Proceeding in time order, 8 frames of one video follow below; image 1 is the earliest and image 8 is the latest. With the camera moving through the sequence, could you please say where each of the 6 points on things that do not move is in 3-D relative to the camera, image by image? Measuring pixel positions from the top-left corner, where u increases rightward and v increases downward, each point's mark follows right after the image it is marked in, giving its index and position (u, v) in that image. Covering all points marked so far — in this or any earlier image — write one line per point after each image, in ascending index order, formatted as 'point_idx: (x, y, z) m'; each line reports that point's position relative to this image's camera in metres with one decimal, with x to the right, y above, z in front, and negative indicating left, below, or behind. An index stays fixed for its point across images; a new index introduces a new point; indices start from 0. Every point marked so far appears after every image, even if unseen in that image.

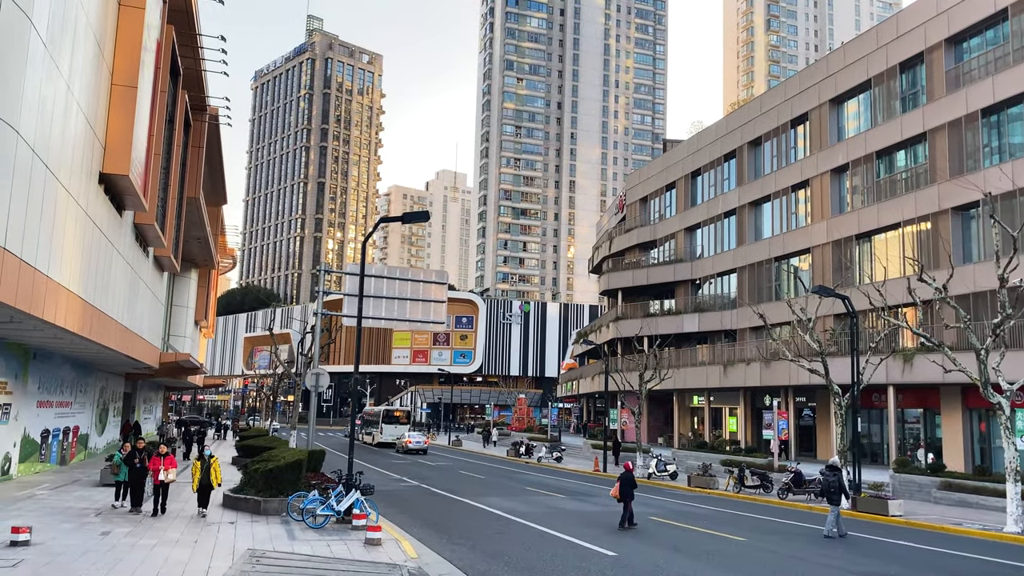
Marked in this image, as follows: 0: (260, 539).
0: (-3.7, -3.6, +12.1) m
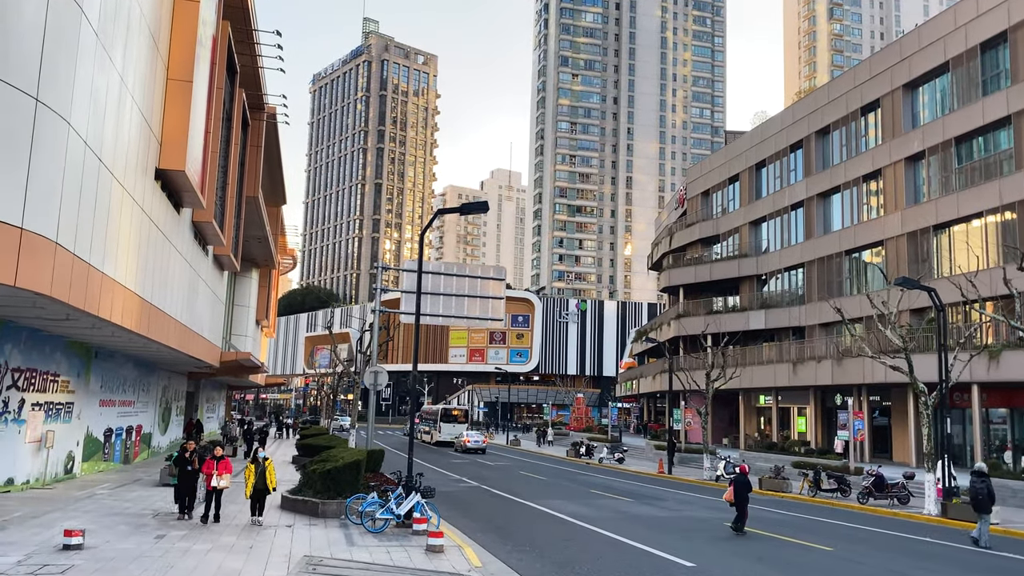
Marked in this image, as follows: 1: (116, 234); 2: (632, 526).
0: (-2.7, -3.5, +11.5) m
1: (-6.9, +0.9, +14.5) m
2: (+2.1, -4.3, +14.8) m
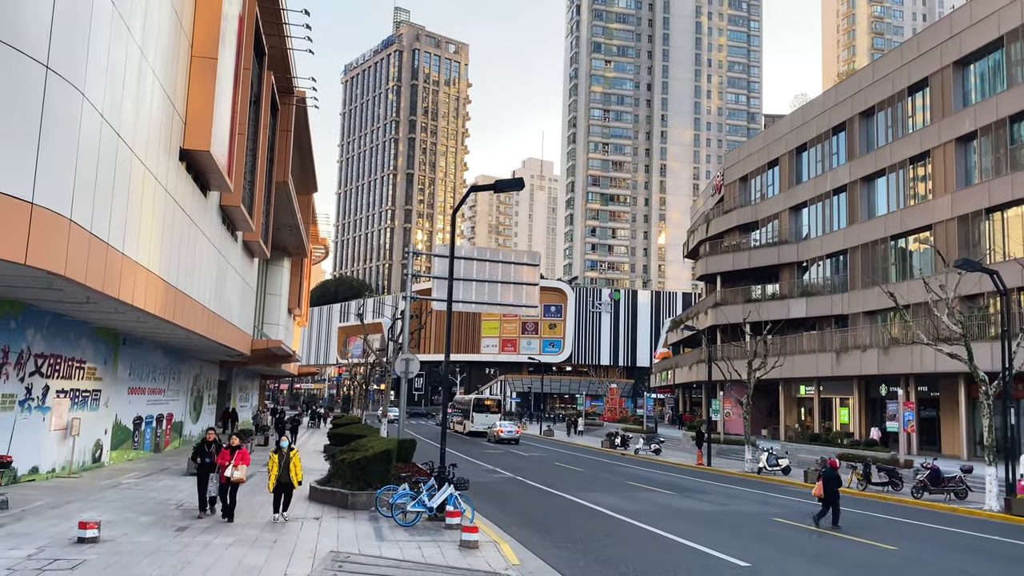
0: (-2.2, -3.3, +10.9) m
1: (-6.3, +1.2, +14.0) m
2: (+2.8, -3.9, +14.0) m
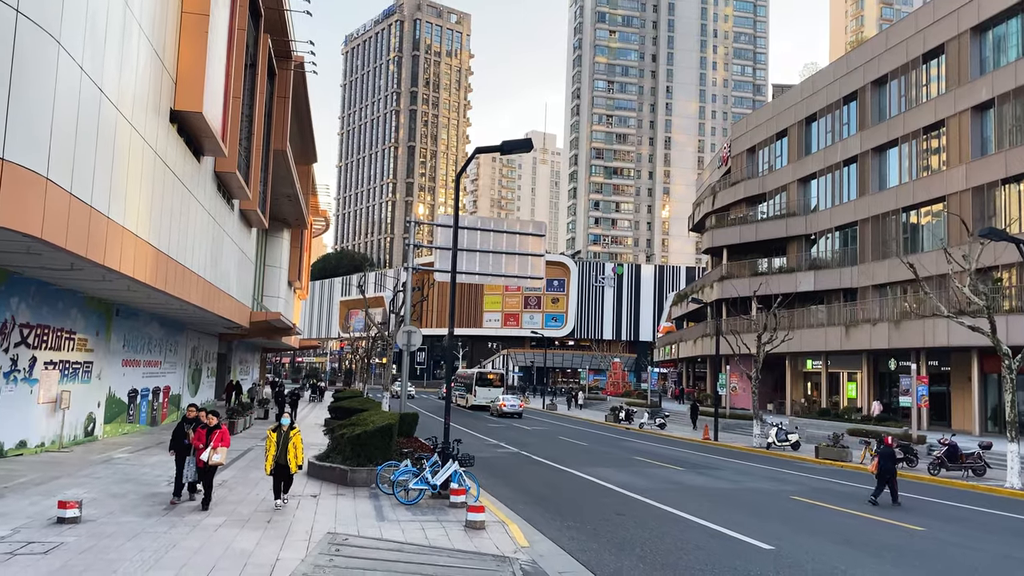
0: (-2.1, -2.8, +10.3) m
1: (-6.2, +1.8, +13.2) m
2: (+2.9, -3.4, +13.4) m
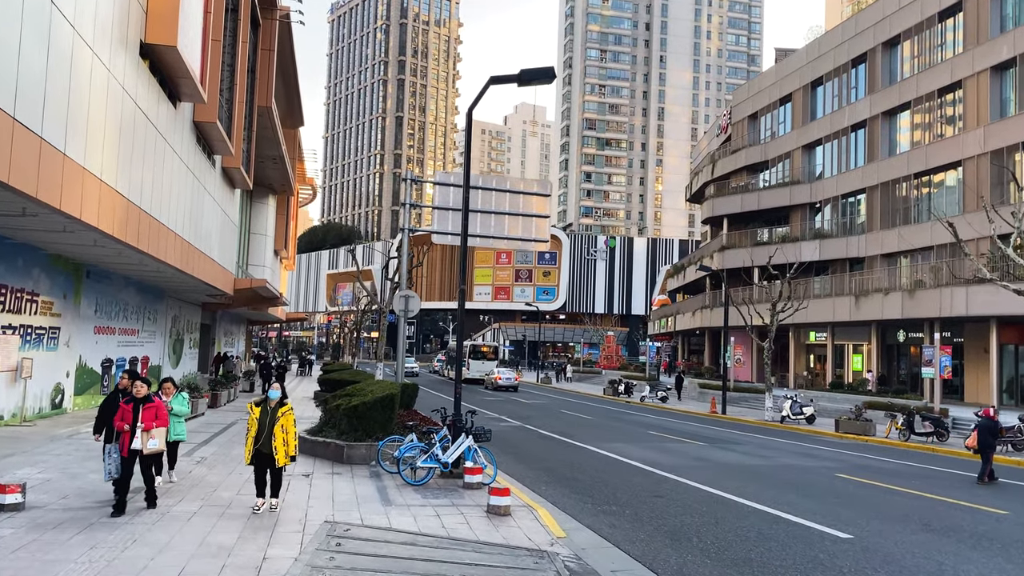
0: (-1.8, -2.2, +8.7) m
1: (-5.9, +2.5, +11.5) m
2: (+3.1, -2.8, +12.0) m
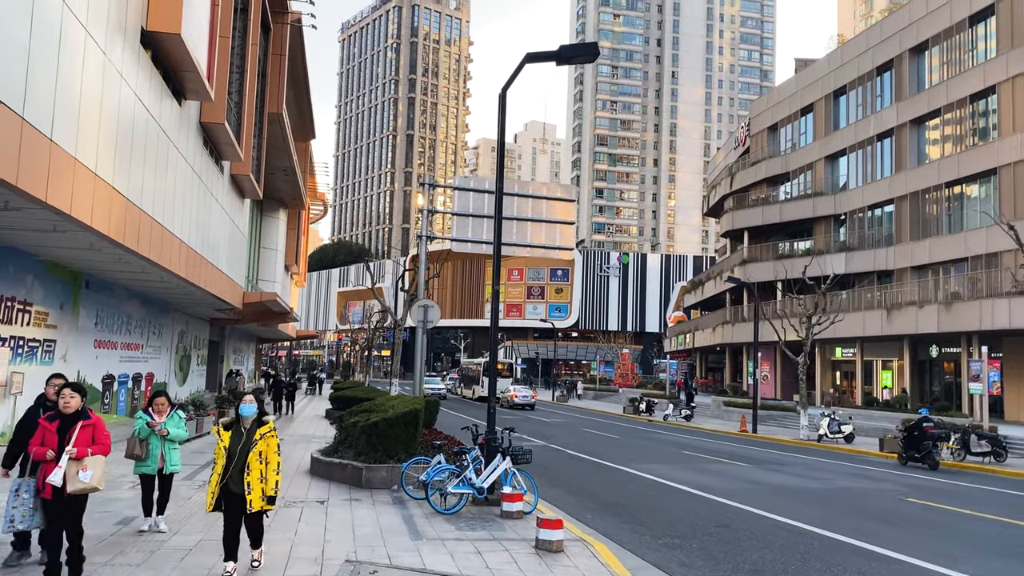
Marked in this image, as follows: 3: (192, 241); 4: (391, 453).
0: (-1.3, -2.2, +7.5) m
1: (-5.4, +2.4, +10.4) m
2: (+3.6, -2.8, +10.7) m
3: (-7.0, +1.0, +18.3) m
4: (-1.6, -2.1, +10.8) m
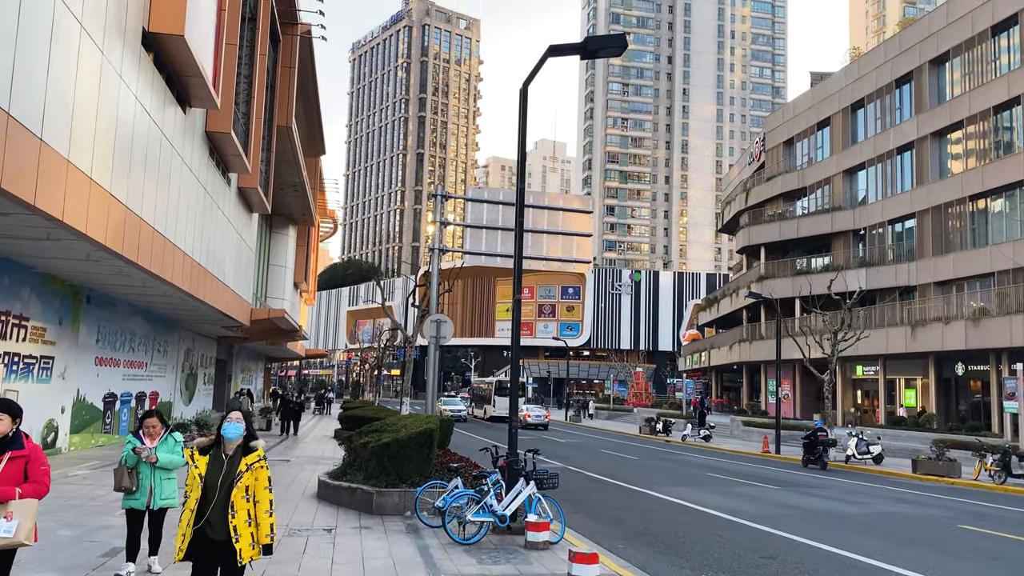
0: (-1.1, -2.3, +6.7) m
1: (-5.2, +2.3, +9.8) m
2: (+3.9, -2.9, +9.8) m
3: (-6.7, +0.7, +17.7) m
4: (-1.3, -2.3, +10.0) m
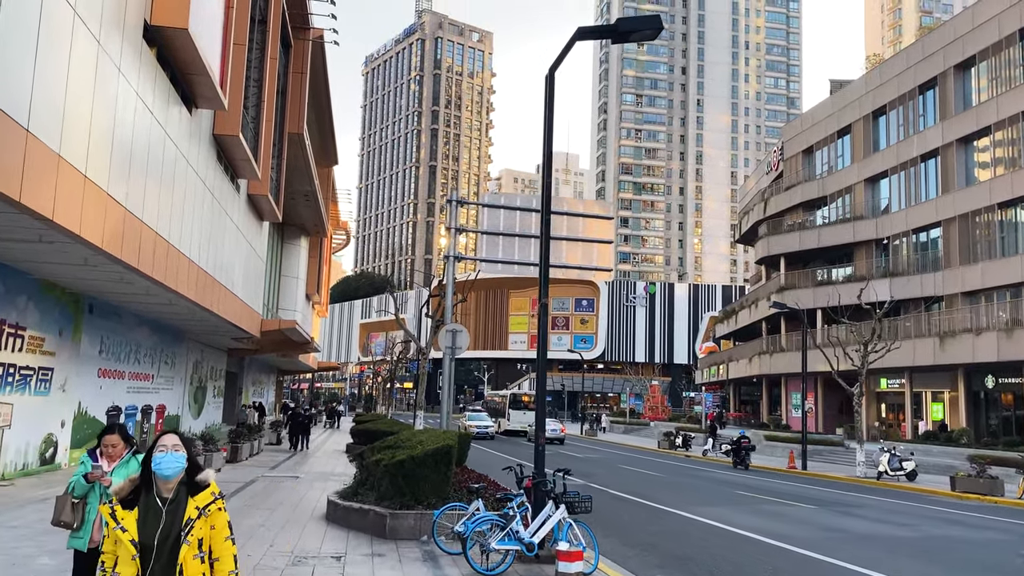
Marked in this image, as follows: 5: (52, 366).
0: (-0.9, -2.3, +5.9) m
1: (-4.9, +2.2, +9.1) m
2: (+4.2, -2.9, +8.9) m
3: (-6.3, +0.5, +17.0) m
4: (-1.0, -2.3, +9.2) m
5: (-8.1, -1.4, +14.8) m
